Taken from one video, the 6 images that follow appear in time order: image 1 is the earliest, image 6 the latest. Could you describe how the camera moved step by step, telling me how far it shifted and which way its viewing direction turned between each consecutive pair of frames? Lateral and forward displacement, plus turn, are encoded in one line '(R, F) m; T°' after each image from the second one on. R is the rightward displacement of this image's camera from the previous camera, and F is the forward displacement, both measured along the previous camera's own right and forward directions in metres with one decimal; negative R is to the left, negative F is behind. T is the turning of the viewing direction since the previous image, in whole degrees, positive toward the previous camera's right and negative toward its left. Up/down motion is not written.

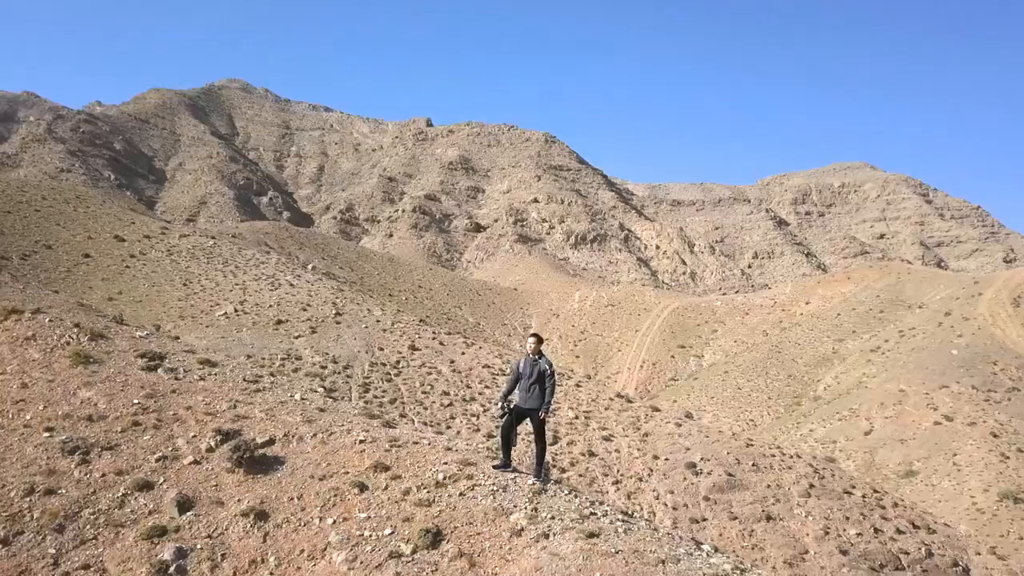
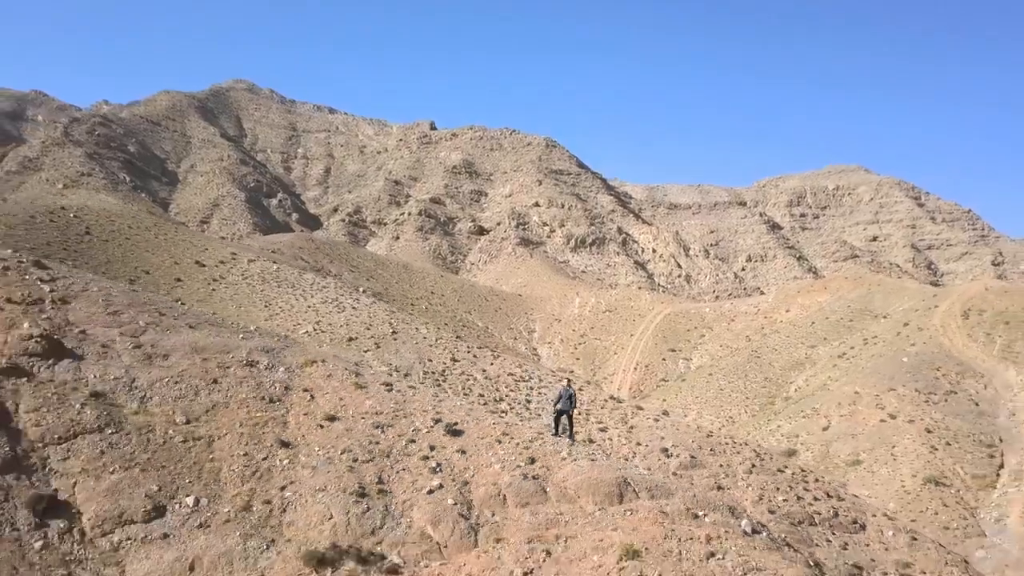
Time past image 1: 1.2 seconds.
(-0.3, -3.1) m; 0°
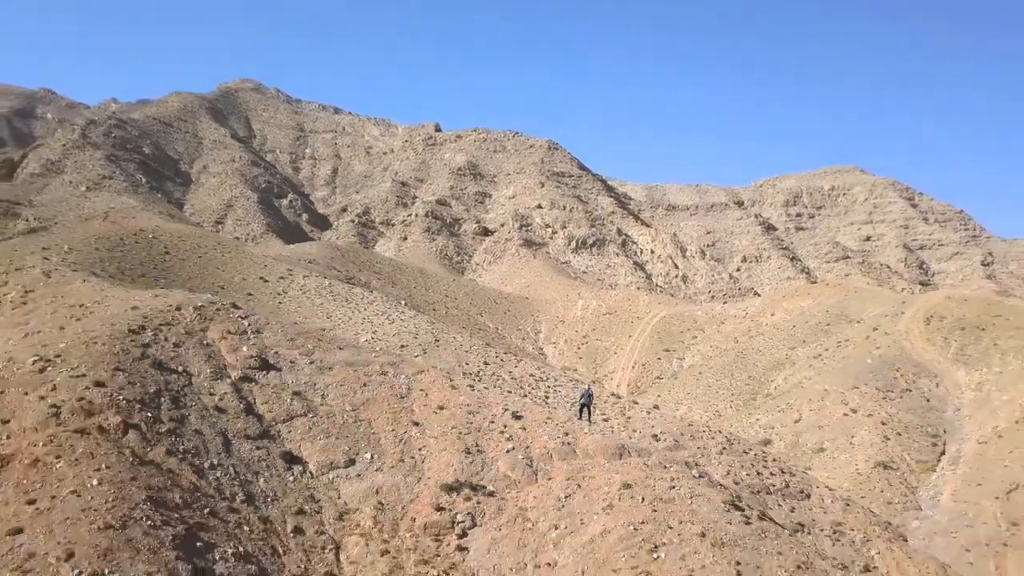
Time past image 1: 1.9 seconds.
(-0.4, -3.3) m; 0°
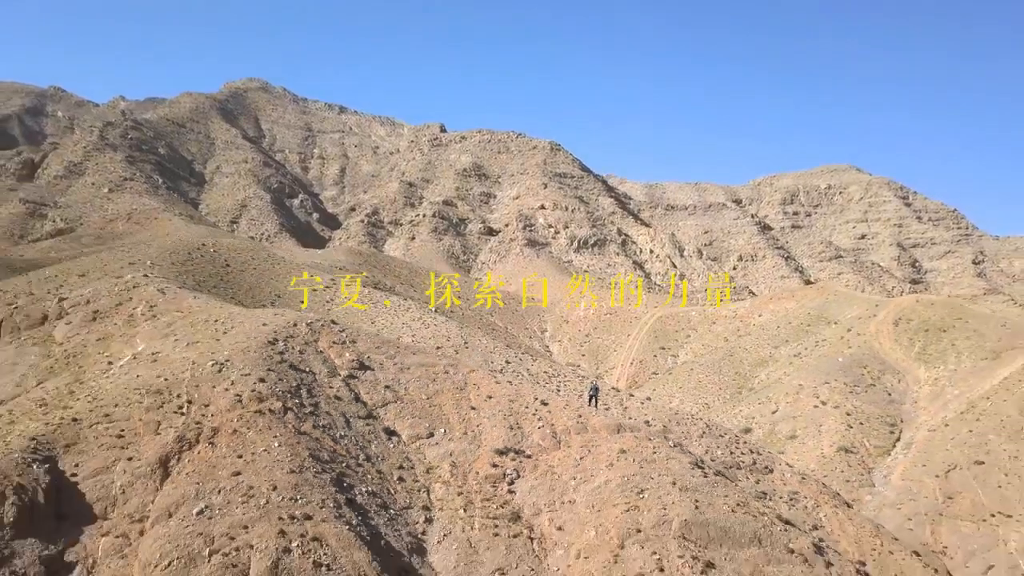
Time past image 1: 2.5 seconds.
(-0.4, -3.4) m; 0°
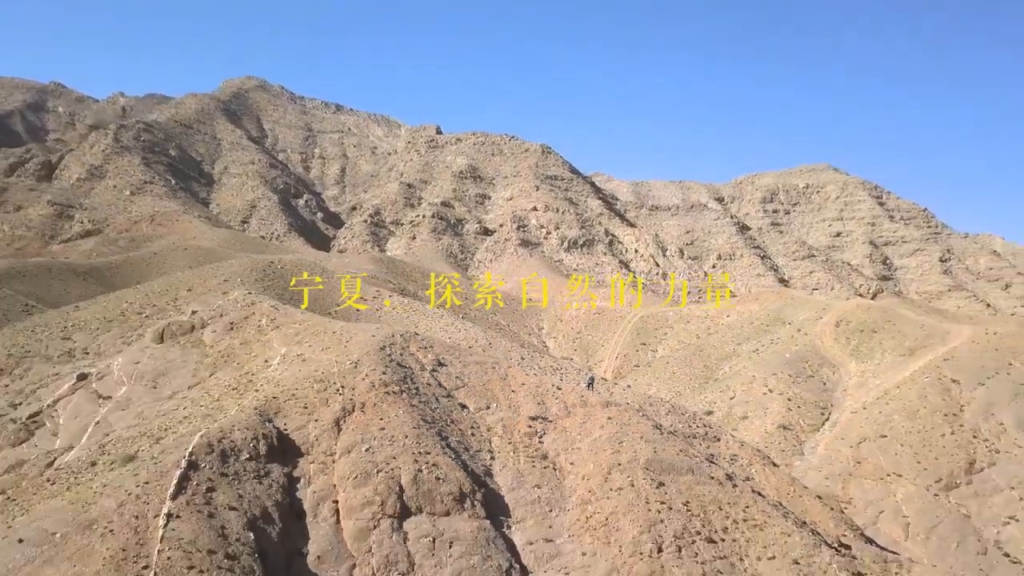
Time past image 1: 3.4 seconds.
(-0.9, -6.4) m; +1°
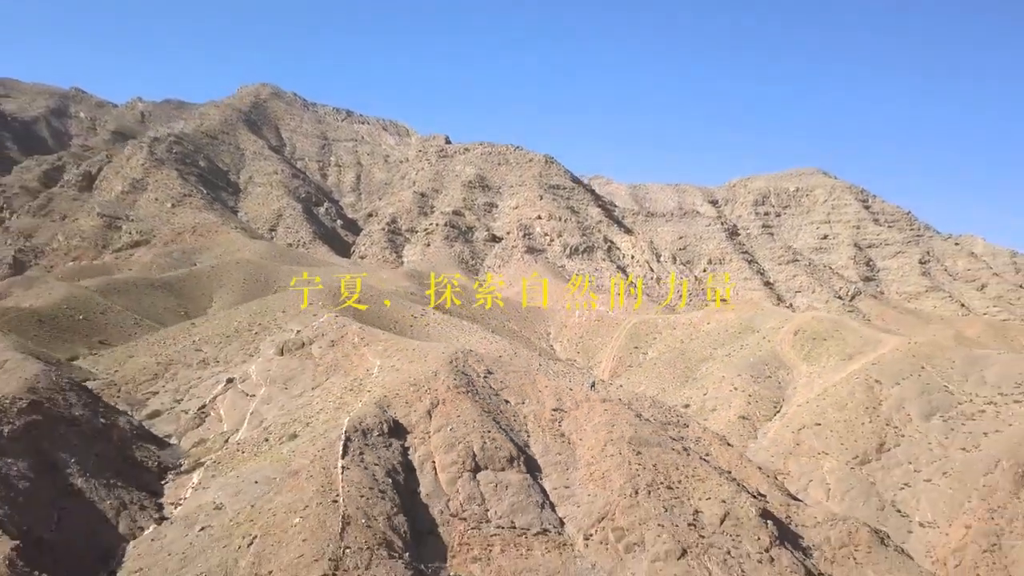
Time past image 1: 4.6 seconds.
(-0.9, -8.5) m; 0°
